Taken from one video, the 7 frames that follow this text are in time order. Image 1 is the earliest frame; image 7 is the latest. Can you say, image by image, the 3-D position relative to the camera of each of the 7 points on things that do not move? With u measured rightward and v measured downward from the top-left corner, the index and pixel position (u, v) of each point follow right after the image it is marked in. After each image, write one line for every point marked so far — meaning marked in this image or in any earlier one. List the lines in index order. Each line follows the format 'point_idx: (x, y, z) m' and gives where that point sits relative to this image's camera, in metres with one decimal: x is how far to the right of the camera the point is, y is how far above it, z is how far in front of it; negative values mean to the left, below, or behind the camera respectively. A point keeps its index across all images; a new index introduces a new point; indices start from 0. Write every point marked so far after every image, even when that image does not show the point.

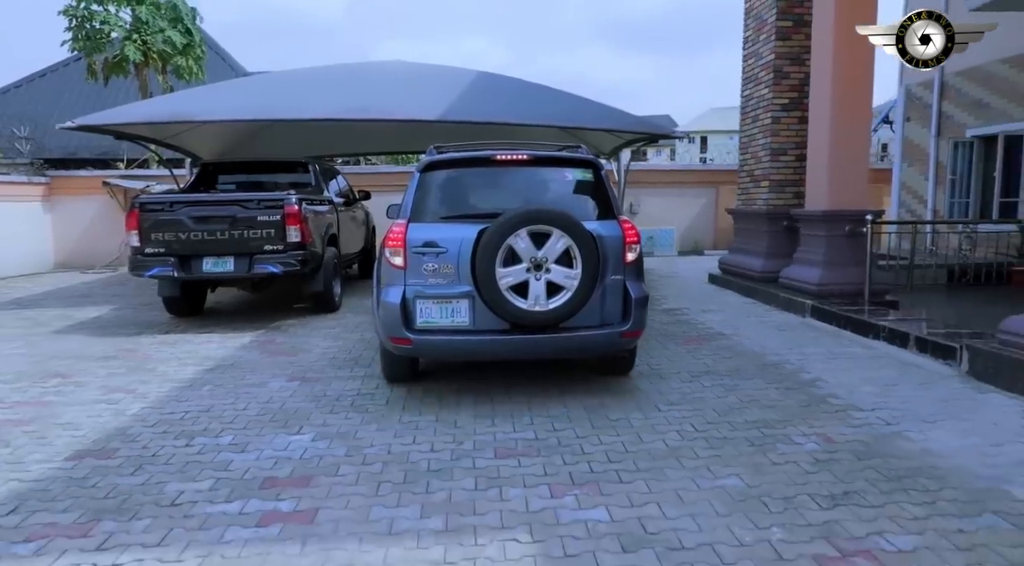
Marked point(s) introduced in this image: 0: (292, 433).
0: (-1.3, -0.9, +4.3) m
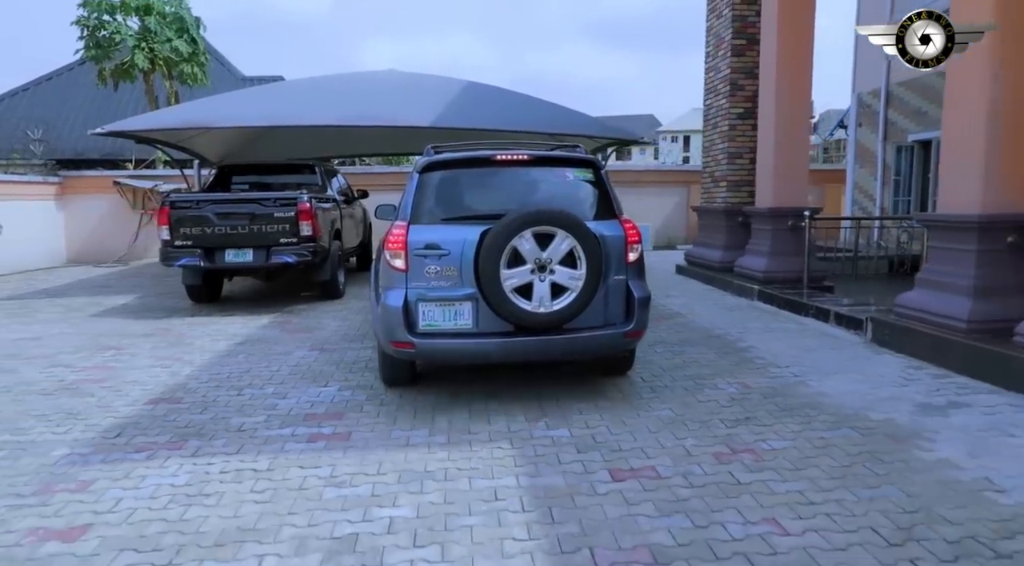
0: (-1.4, -0.8, +5.3) m
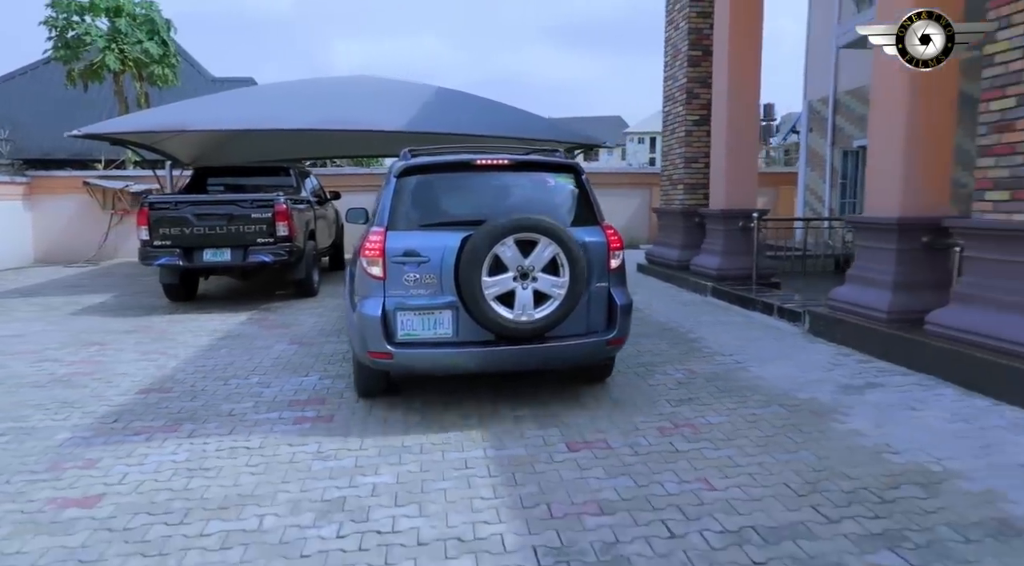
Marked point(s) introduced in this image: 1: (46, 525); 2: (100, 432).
0: (-1.7, -0.7, +5.7) m
1: (-2.1, -1.1, +3.2) m
2: (-2.5, -0.9, +4.4) m
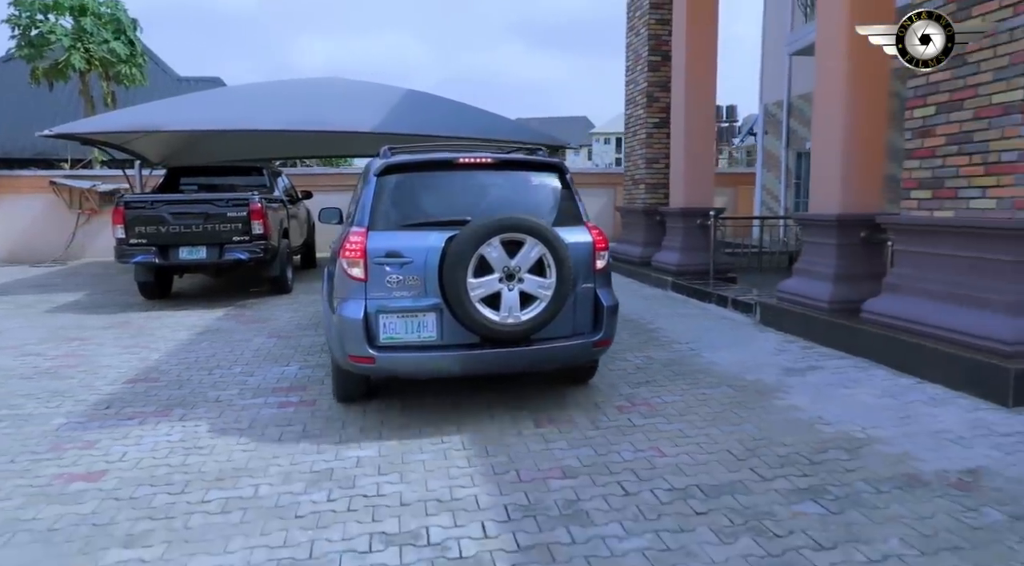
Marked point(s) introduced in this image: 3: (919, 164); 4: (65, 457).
0: (-1.9, -0.7, +6.0) m
1: (-2.2, -1.0, +3.4) m
2: (-2.7, -0.9, +4.6) m
3: (+3.1, +0.9, +5.4) m
4: (-2.5, -1.0, +3.9) m
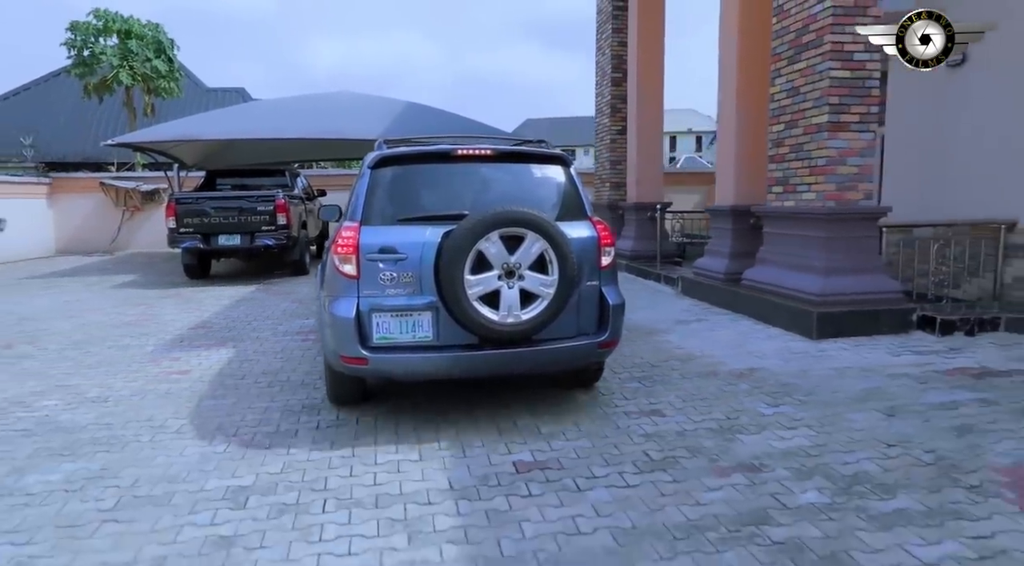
0: (-2.3, -0.4, +7.9) m
1: (-2.6, -0.7, +5.4) m
2: (-3.1, -0.6, +6.6) m
3: (+2.7, +1.2, +7.2) m
4: (-2.9, -0.7, +5.9) m
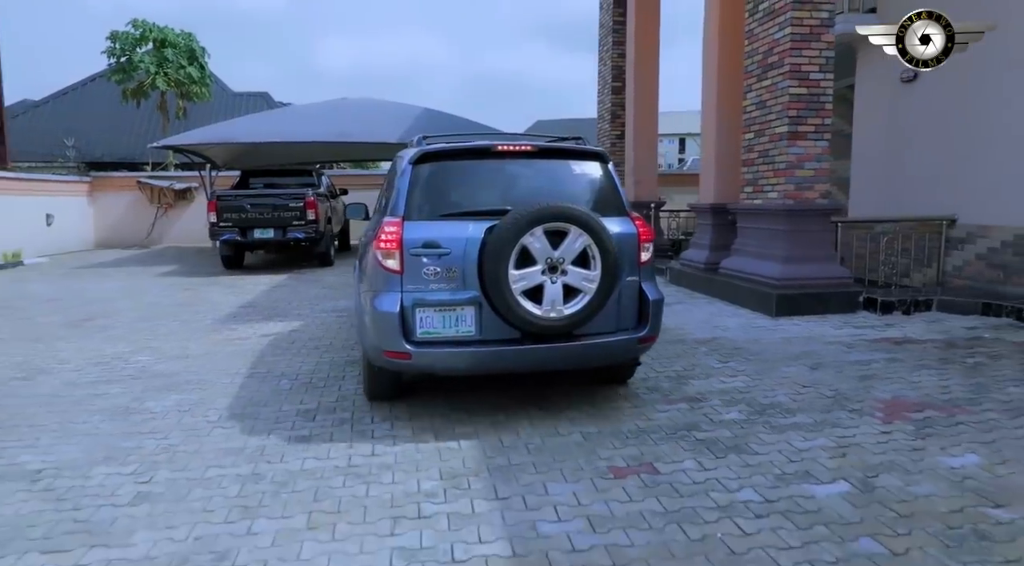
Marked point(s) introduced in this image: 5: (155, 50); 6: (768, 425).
0: (-2.2, -0.2, +9.1) m
1: (-2.6, -0.6, +6.5) m
2: (-3.1, -0.4, +7.8) m
3: (+2.8, +1.3, +8.3) m
4: (-2.9, -0.5, +7.0) m
5: (-9.1, +5.9, +18.2) m
6: (+1.5, -0.8, +4.0) m
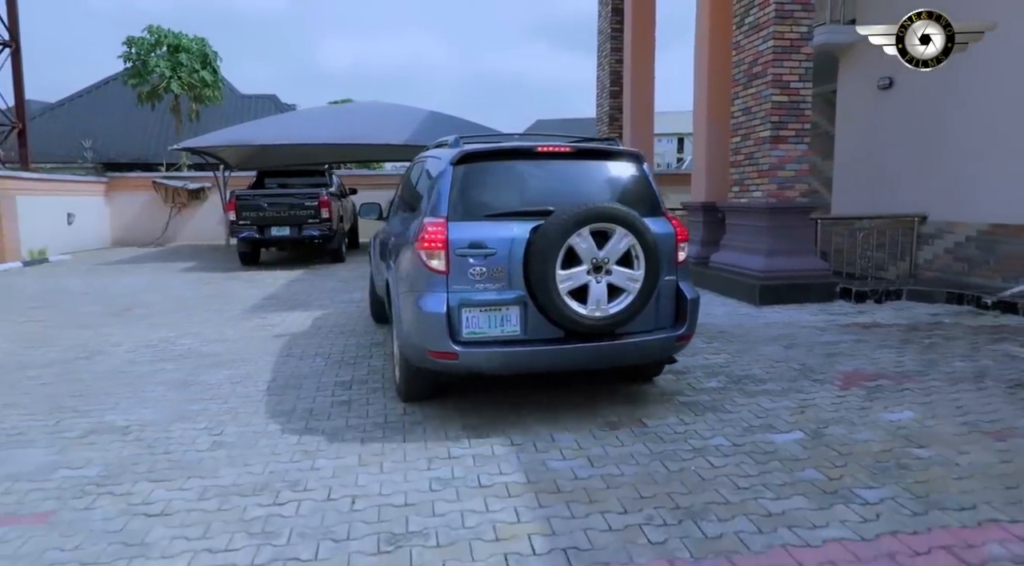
0: (-2.2, -0.1, +9.7) m
1: (-2.6, -0.5, +7.2) m
2: (-3.0, -0.3, +8.4) m
3: (+2.8, +1.4, +8.9) m
4: (-2.8, -0.4, +7.7) m
5: (-9.1, +6.0, +18.8) m
6: (+1.5, -0.7, +4.7) m
